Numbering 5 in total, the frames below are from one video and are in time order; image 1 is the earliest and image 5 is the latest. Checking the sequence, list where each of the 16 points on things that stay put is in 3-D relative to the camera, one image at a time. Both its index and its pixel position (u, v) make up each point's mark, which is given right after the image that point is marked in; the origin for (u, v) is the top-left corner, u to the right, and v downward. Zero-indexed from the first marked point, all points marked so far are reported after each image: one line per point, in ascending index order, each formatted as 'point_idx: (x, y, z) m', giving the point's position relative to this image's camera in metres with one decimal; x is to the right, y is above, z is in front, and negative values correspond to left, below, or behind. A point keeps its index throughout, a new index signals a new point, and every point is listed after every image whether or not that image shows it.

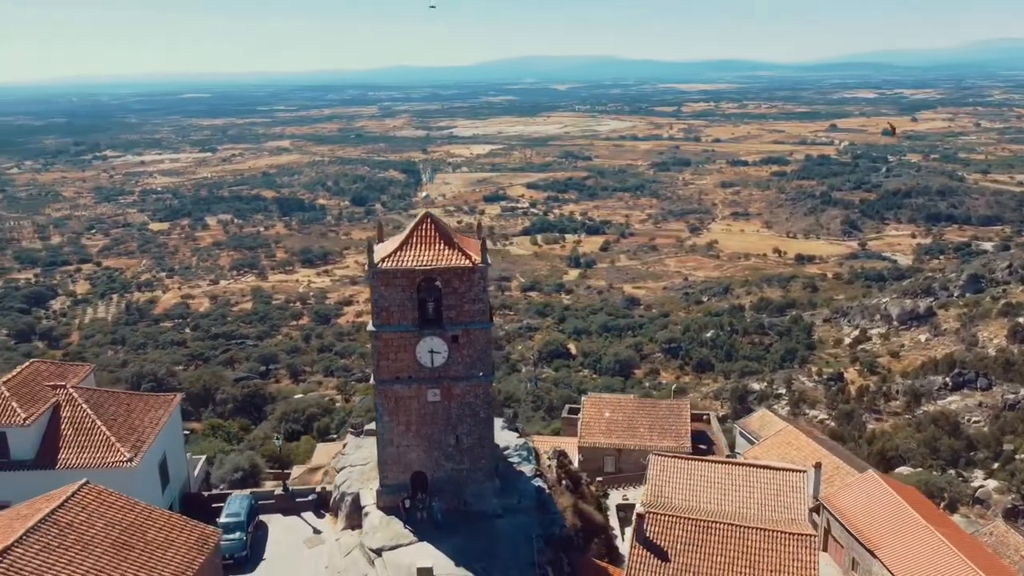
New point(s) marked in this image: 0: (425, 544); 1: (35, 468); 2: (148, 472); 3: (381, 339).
0: (-1.5, -4.4, +13.9) m
1: (-7.7, -2.9, +13.1) m
2: (-6.2, -3.1, +13.8) m
3: (-2.3, -0.9, +14.1) m
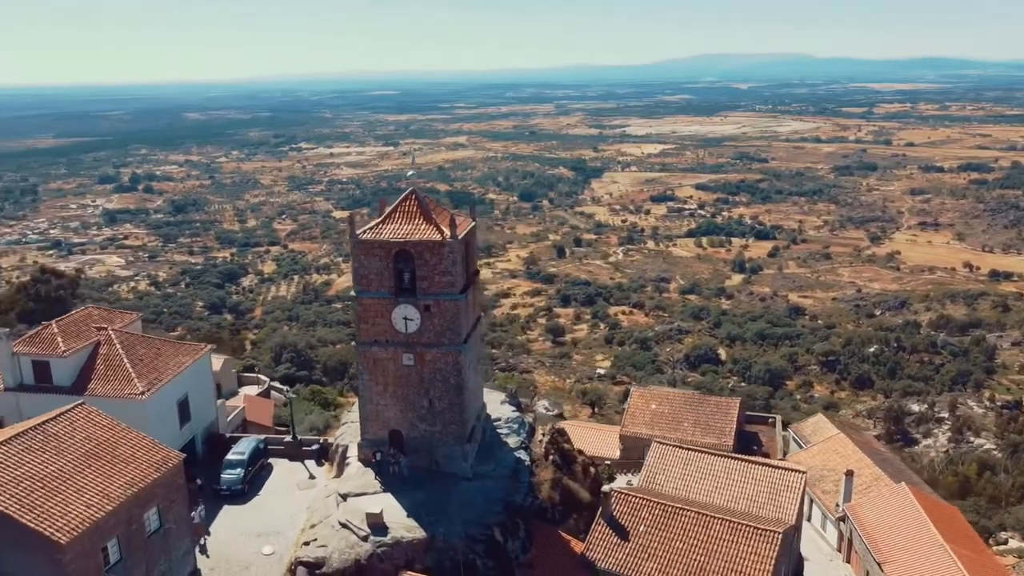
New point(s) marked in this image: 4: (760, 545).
0: (-2.3, -3.8, +15.1) m
1: (-8.5, -2.0, +15.6) m
2: (-6.8, -2.3, +16.0) m
3: (-2.9, -0.3, +15.4) m
4: (+4.5, -4.7, +14.8) m
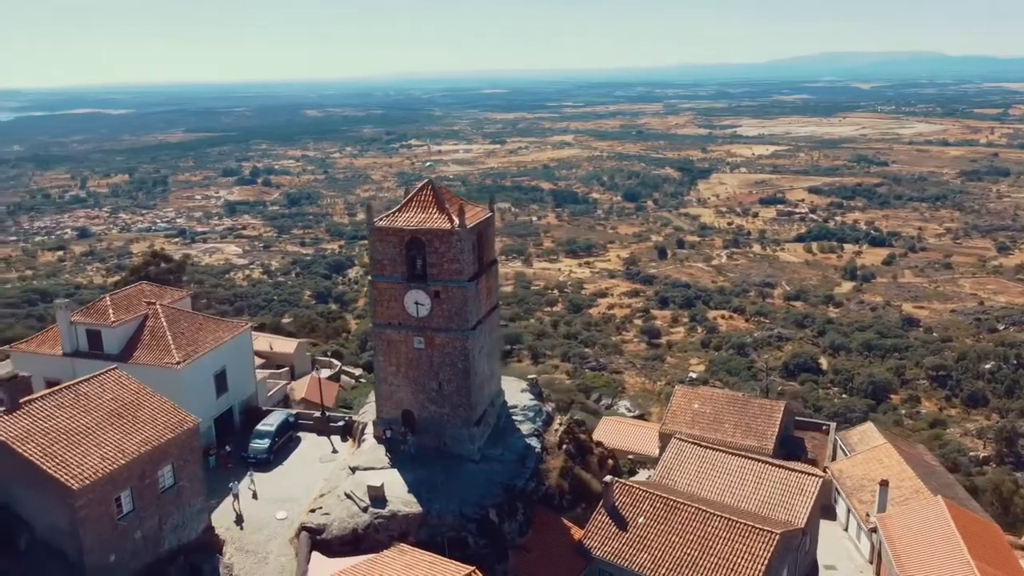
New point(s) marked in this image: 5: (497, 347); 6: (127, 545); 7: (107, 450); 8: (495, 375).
0: (-2.3, -3.5, +15.8) m
1: (-8.3, -1.5, +17.1) m
2: (-6.6, -1.9, +17.3) m
3: (-2.7, 0.0, +16.2) m
4: (+4.4, -4.6, +14.7) m
5: (-0.3, -1.3, +17.7) m
6: (-6.1, -4.1, +13.0) m
7: (-6.4, -2.5, +12.9) m
8: (-0.4, -1.9, +17.9) m
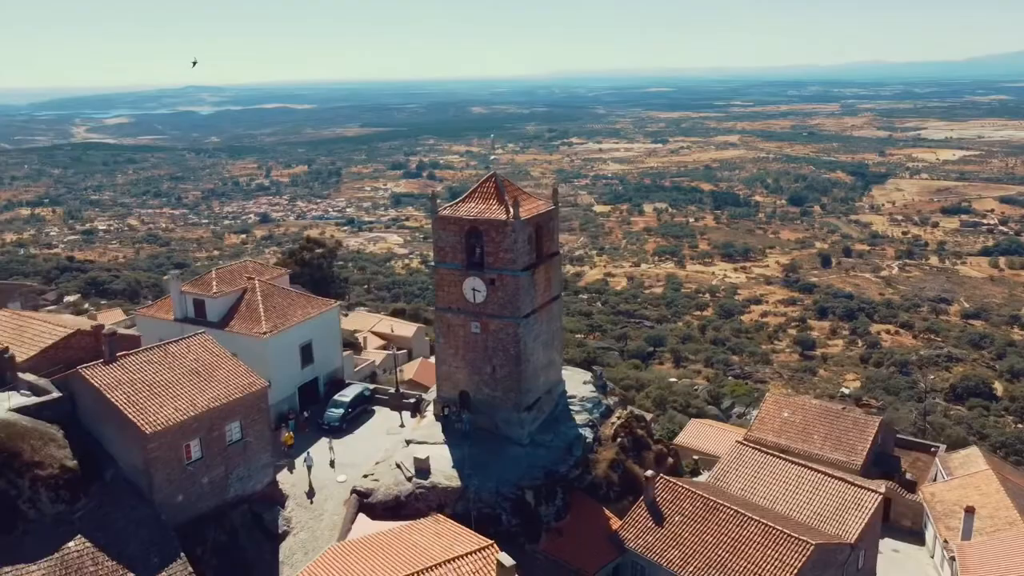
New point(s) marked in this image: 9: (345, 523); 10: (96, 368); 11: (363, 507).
0: (-1.4, -3.3, +16.7) m
1: (-6.9, -0.9, +19.1) m
2: (-5.3, -1.4, +19.0) m
3: (-1.6, +0.3, +17.2) m
4: (+4.8, -4.7, +14.4) m
5: (+1.0, -1.1, +18.2) m
6: (-5.7, -3.6, +14.8) m
7: (-5.9, -2.0, +14.6) m
8: (+1.0, -1.7, +18.4) m
9: (-3.1, -4.4, +15.3) m
10: (-7.5, -1.4, +14.8) m
11: (-2.9, -4.2, +15.8) m
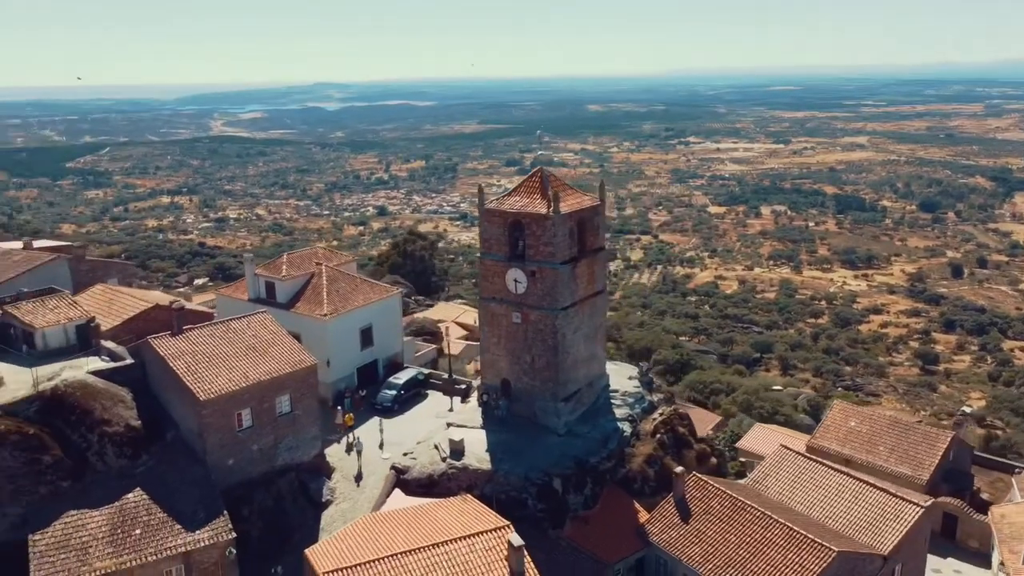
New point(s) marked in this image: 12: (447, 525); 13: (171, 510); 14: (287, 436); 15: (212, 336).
0: (-0.7, -3.0, +17.3) m
1: (-5.7, -0.5, +20.4) m
2: (-4.2, -1.0, +20.1) m
3: (-0.6, +0.5, +17.8) m
4: (+5.1, -4.7, +14.2) m
5: (+2.0, -1.0, +18.5) m
6: (-5.2, -3.2, +16.0) m
7: (-5.4, -1.7, +15.9) m
8: (+2.0, -1.6, +18.7) m
9: (-2.6, -4.1, +16.2) m
10: (-6.9, -1.0, +16.3) m
11: (-2.3, -3.9, +16.6) m
12: (-1.2, -4.2, +14.5) m
13: (-6.0, -3.9, +14.4) m
14: (-4.6, -3.0, +16.7) m
15: (-6.1, -1.0, +16.7) m
